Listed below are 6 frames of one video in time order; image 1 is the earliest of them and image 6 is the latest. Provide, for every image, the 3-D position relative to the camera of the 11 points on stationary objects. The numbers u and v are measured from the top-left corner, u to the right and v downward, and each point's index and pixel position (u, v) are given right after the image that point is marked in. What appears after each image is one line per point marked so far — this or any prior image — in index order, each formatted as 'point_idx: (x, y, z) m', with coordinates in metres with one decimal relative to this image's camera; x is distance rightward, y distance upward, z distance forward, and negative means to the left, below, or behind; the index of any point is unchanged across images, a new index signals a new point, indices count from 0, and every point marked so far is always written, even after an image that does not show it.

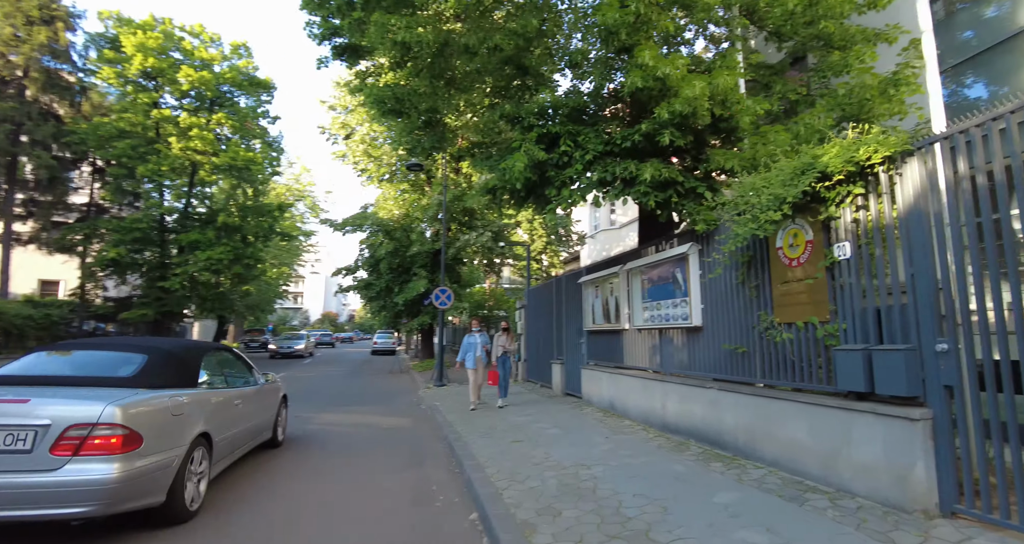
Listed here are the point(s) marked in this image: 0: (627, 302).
0: (+2.0, -0.6, +9.5) m
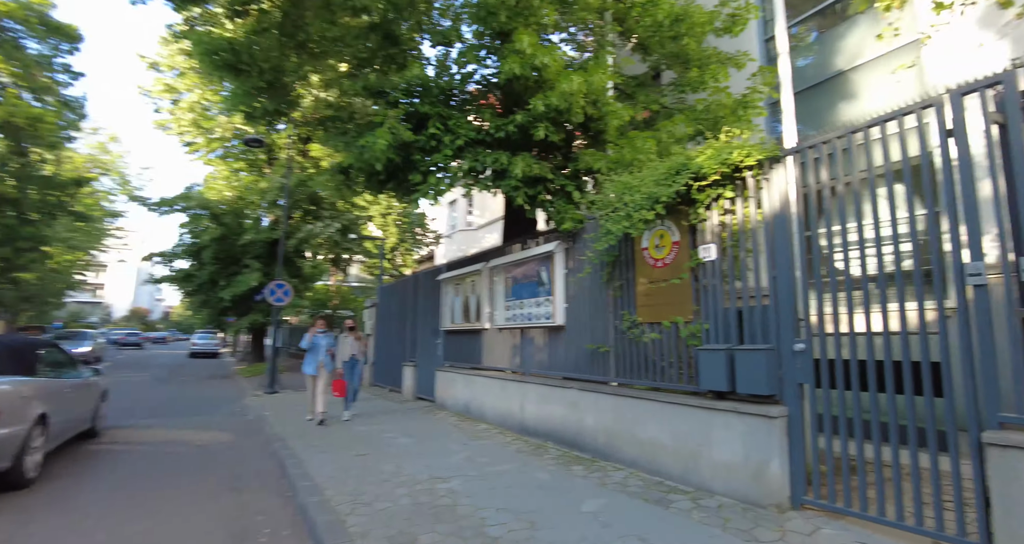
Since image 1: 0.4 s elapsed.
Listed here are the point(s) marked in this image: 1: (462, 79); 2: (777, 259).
0: (-0.7, -0.6, +9.0) m
1: (-0.8, +3.2, +8.0) m
2: (+2.4, +0.1, +4.3) m
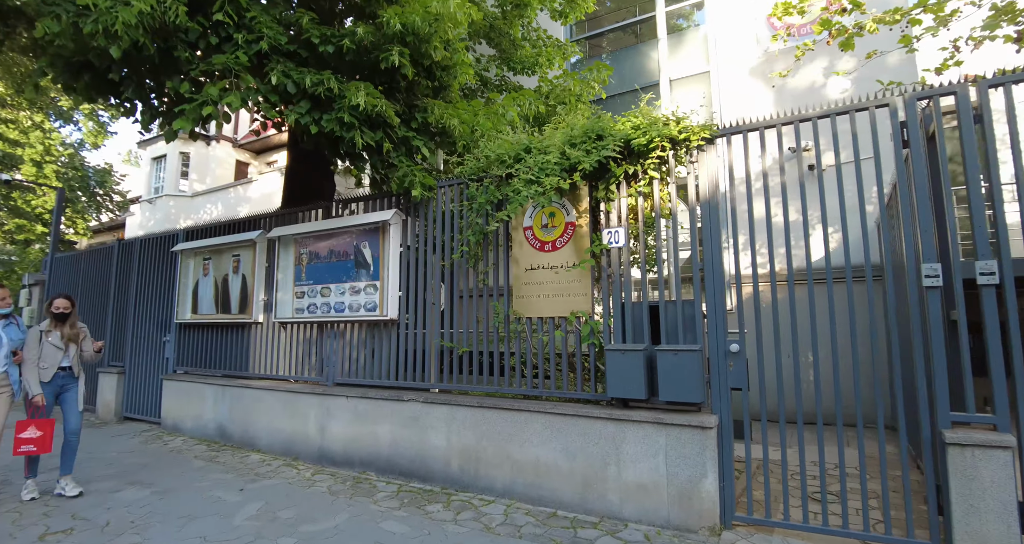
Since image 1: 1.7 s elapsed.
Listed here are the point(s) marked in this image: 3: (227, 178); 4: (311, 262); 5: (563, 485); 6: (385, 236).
0: (-3.5, -0.2, +6.4) m
1: (-2.9, +3.5, +5.5) m
2: (+1.6, +0.2, +3.9) m
3: (-10.6, +3.4, +17.8) m
4: (-2.4, +0.1, +6.1) m
5: (+0.5, -1.8, +4.2) m
6: (-1.4, +0.4, +5.5) m
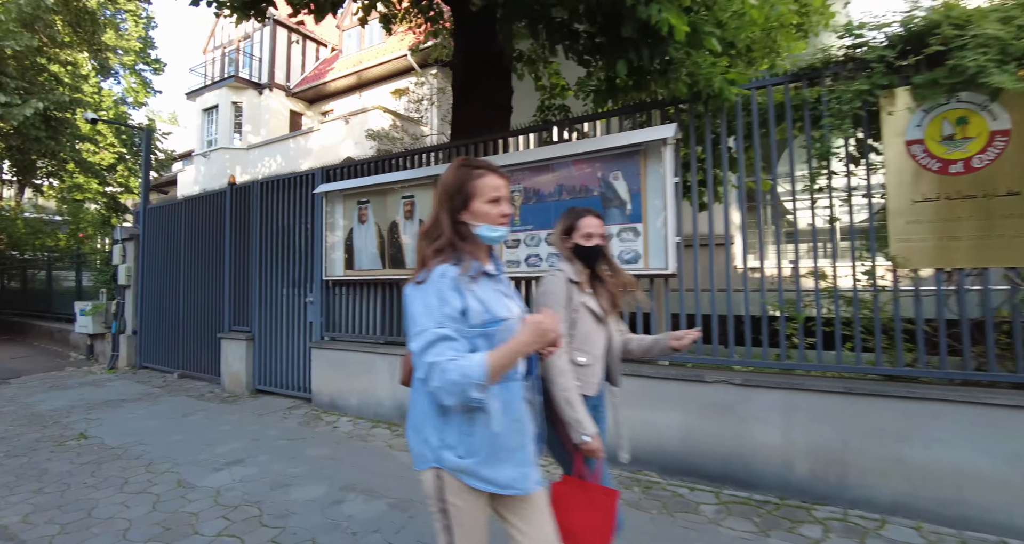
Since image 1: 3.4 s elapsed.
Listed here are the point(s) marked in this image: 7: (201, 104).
0: (-0.8, +0.4, +5.2) m
1: (-0.3, +4.0, +3.9) m
2: (+4.1, +0.6, +2.4) m
3: (-7.7, +4.8, +16.4) m
4: (+0.2, +0.7, +4.8) m
5: (+3.0, -1.4, +2.9) m
6: (+1.2, +1.0, +4.1) m
7: (-11.0, +6.0, +17.2) m
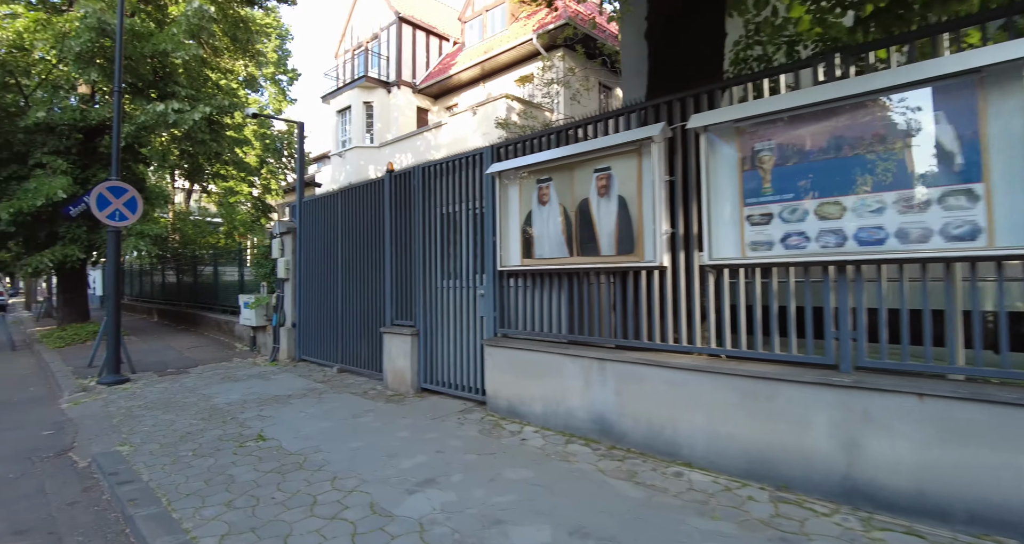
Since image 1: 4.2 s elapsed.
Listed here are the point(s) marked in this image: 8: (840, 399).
0: (+1.1, +0.5, +4.2) m
1: (+1.4, +4.2, +2.8) m
2: (+5.4, +0.7, +0.5) m
3: (-3.5, +5.0, +16.6) m
4: (+2.1, +0.8, +3.6) m
5: (+4.5, -1.3, +1.2) m
6: (+2.9, +1.1, +2.8) m
7: (-6.5, +6.2, +17.9) m
8: (+2.2, -0.9, +3.4) m
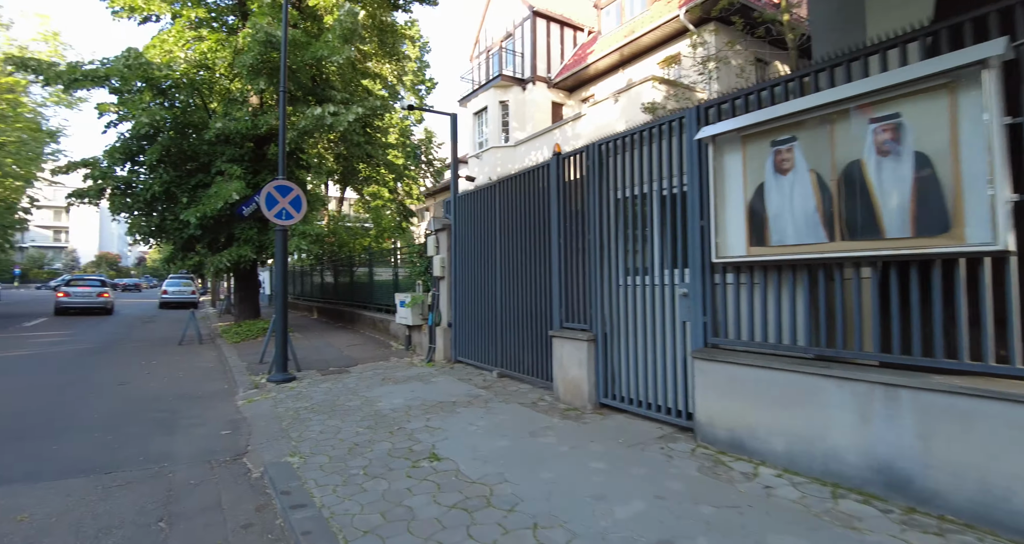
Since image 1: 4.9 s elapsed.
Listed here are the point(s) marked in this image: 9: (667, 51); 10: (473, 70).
0: (+2.6, +0.6, +2.8) m
1: (+2.6, +4.3, +1.4) m
2: (+5.9, +0.8, -1.8) m
3: (+1.0, +4.9, +16.0) m
4: (+3.4, +0.9, +2.0) m
5: (+5.2, -1.2, -0.9) m
6: (+4.0, +1.2, +1.0) m
7: (-1.6, +6.1, +18.0) m
8: (+3.5, -0.8, +1.7) m
9: (+4.2, +6.0, +13.0) m
10: (-1.7, +7.8, +18.8) m
